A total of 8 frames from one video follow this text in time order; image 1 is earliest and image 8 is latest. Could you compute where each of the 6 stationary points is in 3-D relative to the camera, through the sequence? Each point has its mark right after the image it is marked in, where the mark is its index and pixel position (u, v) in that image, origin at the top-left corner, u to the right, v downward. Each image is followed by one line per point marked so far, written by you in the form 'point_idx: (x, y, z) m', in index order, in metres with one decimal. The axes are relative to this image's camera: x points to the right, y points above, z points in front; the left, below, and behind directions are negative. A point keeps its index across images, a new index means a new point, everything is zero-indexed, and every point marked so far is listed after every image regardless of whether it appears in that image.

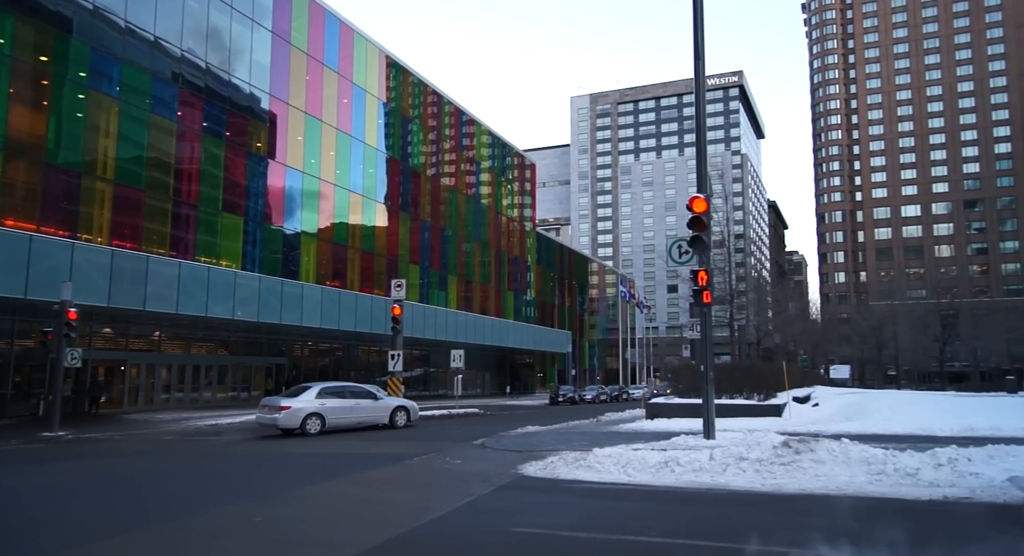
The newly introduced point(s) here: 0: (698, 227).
0: (+3.3, +1.0, +13.4) m
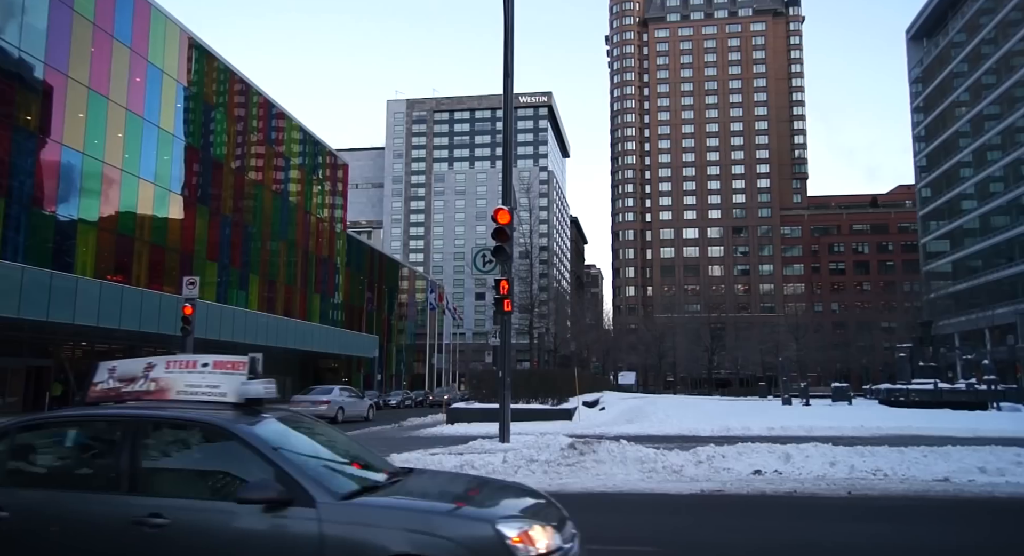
0: (-0.4, +0.8, +13.9) m
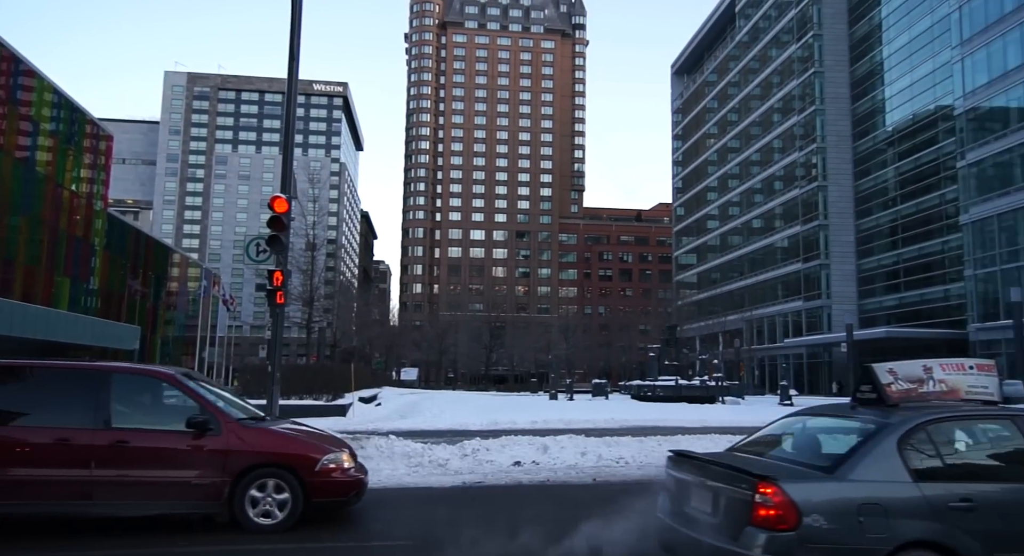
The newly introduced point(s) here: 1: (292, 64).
0: (-4.6, +1.0, +13.4) m
1: (-4.6, +4.4, +14.4) m
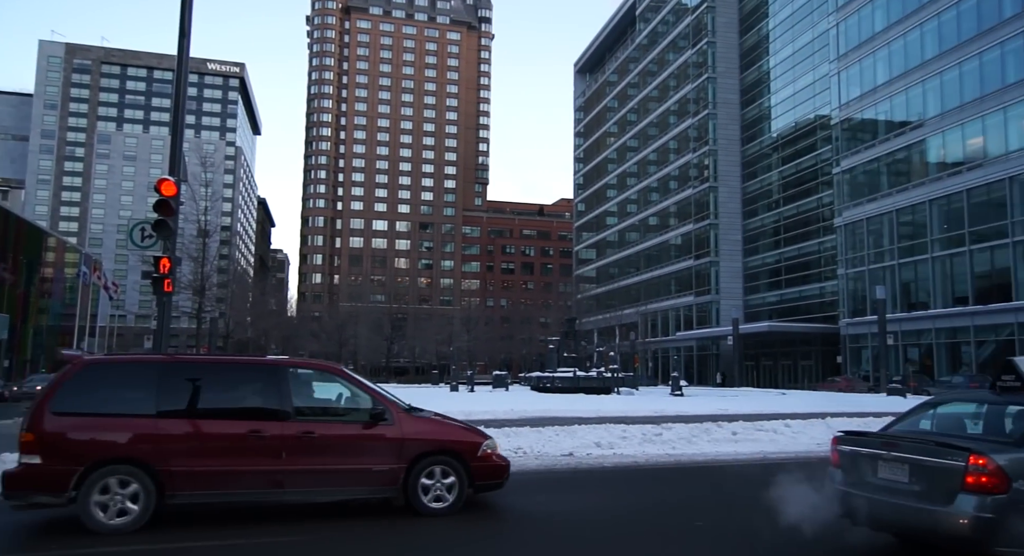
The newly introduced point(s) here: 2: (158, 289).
0: (-6.4, +1.2, +12.8) m
1: (-6.5, +4.7, +13.7) m
2: (-6.7, -0.2, +13.2) m
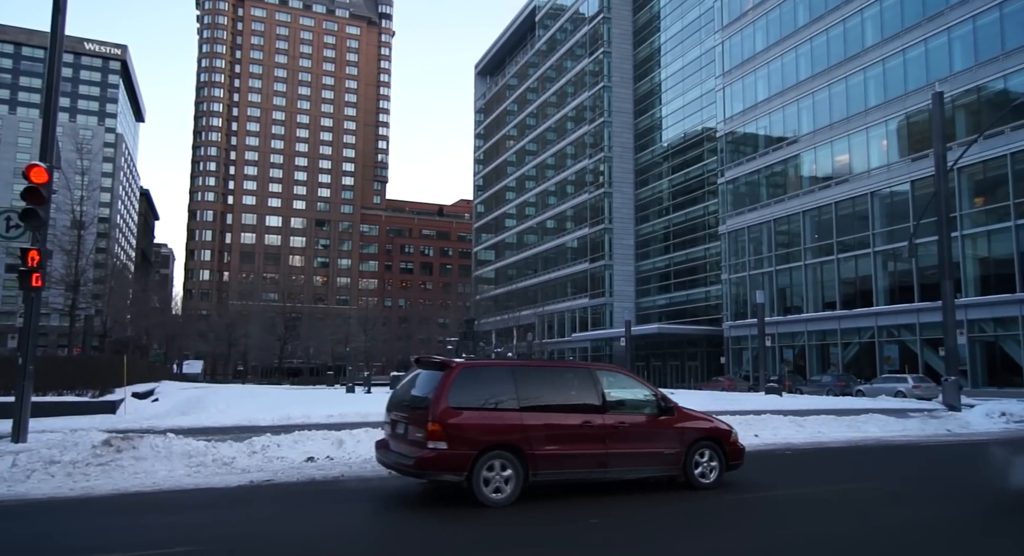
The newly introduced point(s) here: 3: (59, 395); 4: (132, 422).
0: (-8.2, +1.3, +11.9) m
1: (-8.4, +4.8, +12.8) m
2: (-8.5, -0.1, +12.2) m
3: (-13.1, -3.4, +20.1) m
4: (-9.6, -3.7, +17.8) m
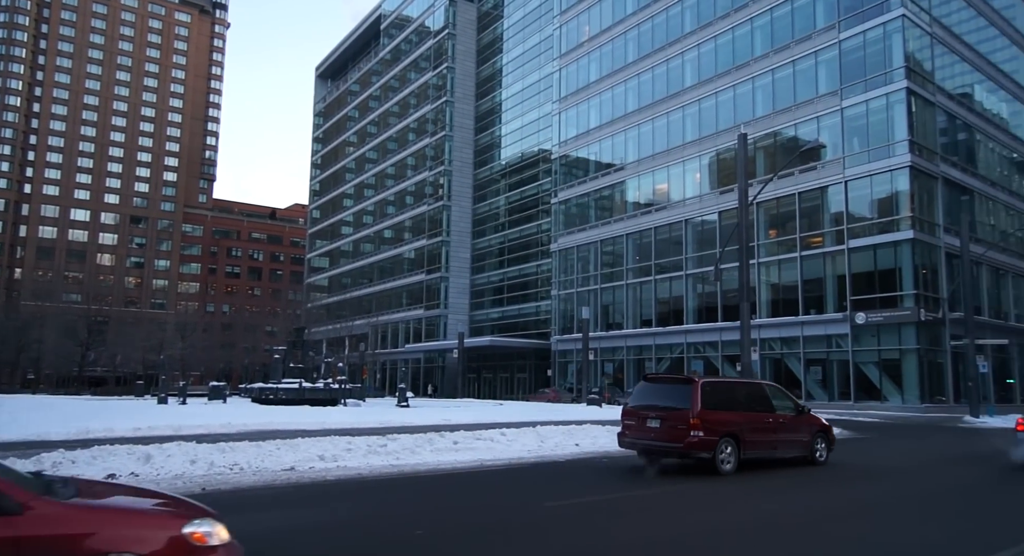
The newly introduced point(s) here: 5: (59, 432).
0: (-11.0, +1.5, +10.1) m
1: (-11.3, +5.0, +11.1) m
2: (-11.5, +0.1, +10.4) m
3: (-17.9, -3.1, +16.9) m
4: (-14.0, -3.5, +15.5) m
5: (-11.9, -3.9, +18.2) m
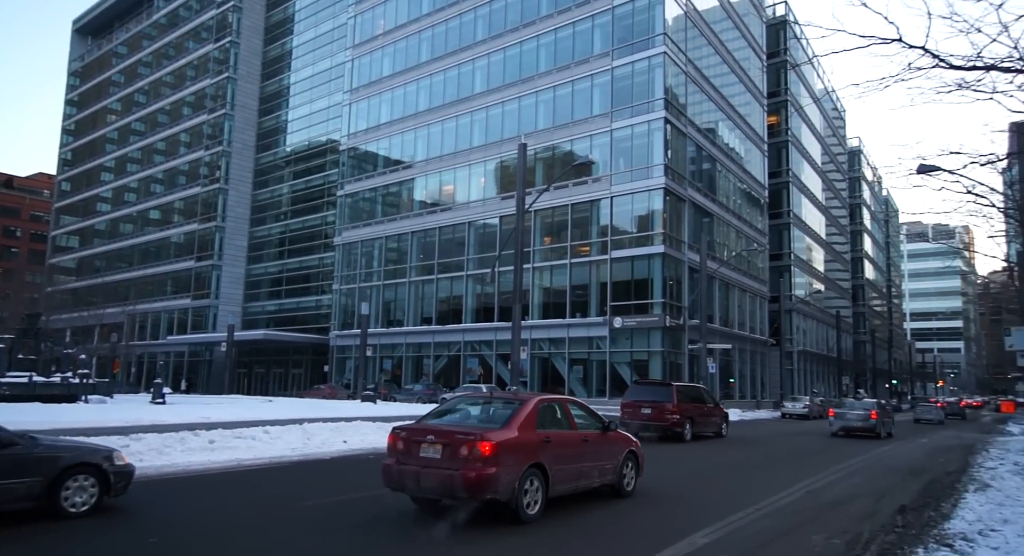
0: (-16.8, +2.0, +6.9) m
1: (-17.2, +5.5, +7.7) m
2: (-17.4, +0.6, +7.0) m
3: (-25.4, -2.2, +11.6) m
4: (-21.3, -2.8, +11.2) m
5: (-20.1, -3.3, +14.4) m
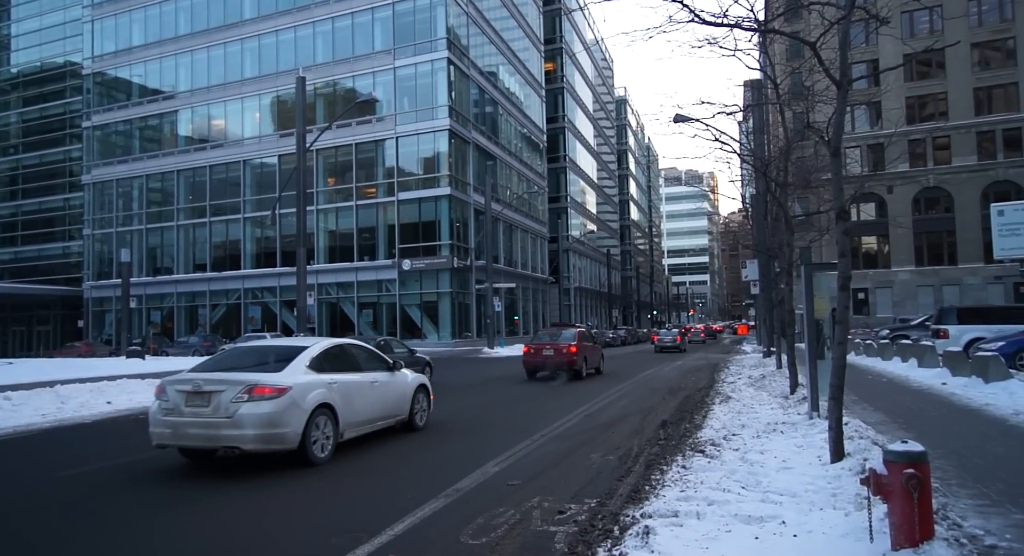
0: (-17.6, +1.7, +1.2) m
1: (-18.2, +5.2, +1.6) m
2: (-18.1, +0.3, +1.2) m
3: (-27.2, -2.5, +3.4) m
4: (-23.1, -2.9, +4.4) m
5: (-23.0, -3.1, +7.8) m
